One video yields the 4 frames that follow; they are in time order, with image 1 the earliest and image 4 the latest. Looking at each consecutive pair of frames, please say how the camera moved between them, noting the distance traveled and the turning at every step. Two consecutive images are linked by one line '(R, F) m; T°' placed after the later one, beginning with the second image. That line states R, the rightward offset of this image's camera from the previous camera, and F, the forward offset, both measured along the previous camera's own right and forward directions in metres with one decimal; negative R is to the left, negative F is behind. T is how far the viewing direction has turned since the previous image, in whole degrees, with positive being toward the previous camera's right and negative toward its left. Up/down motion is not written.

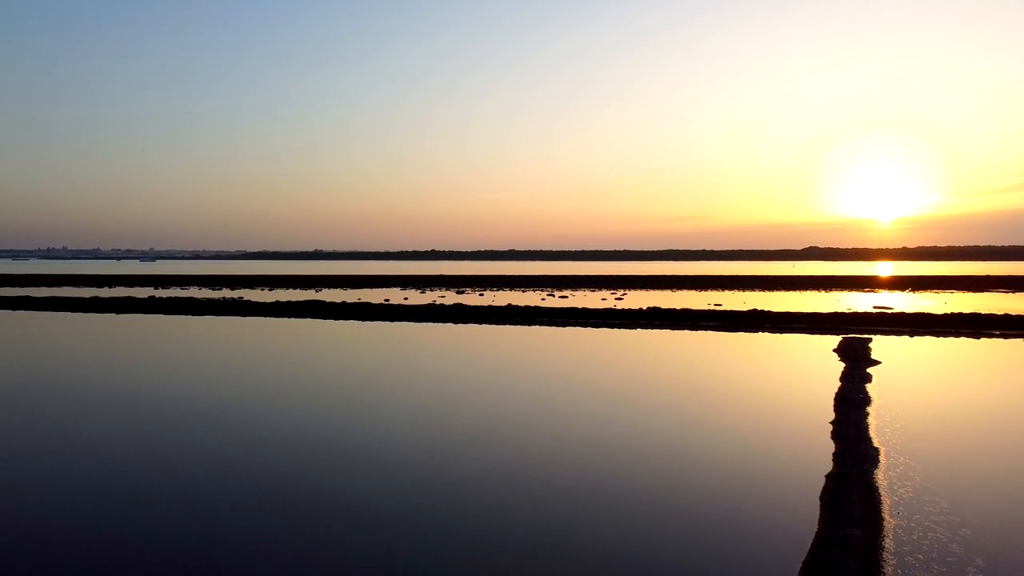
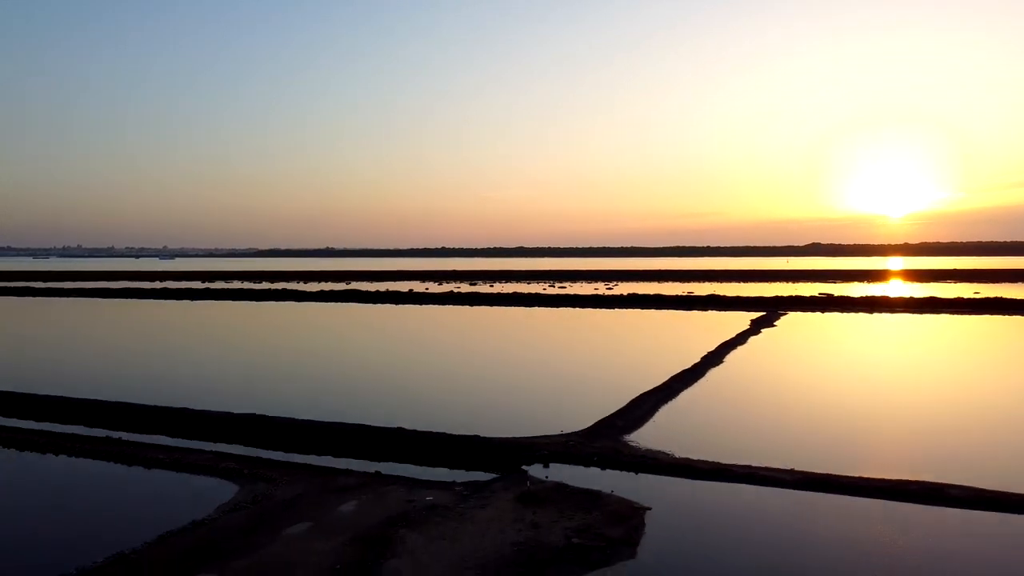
(+0.1, -1.6) m; -1°
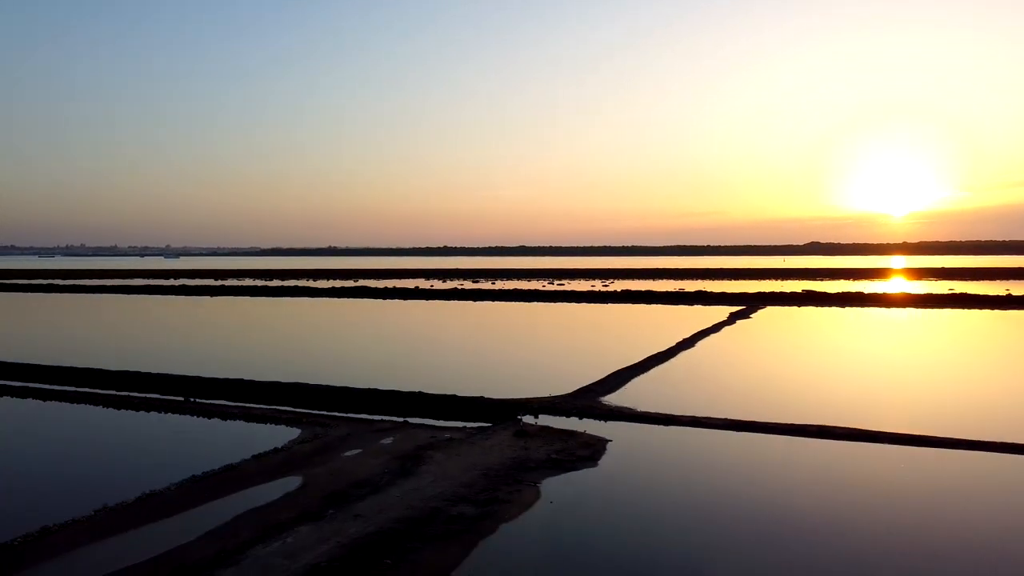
(0.0, -0.5) m; 0°
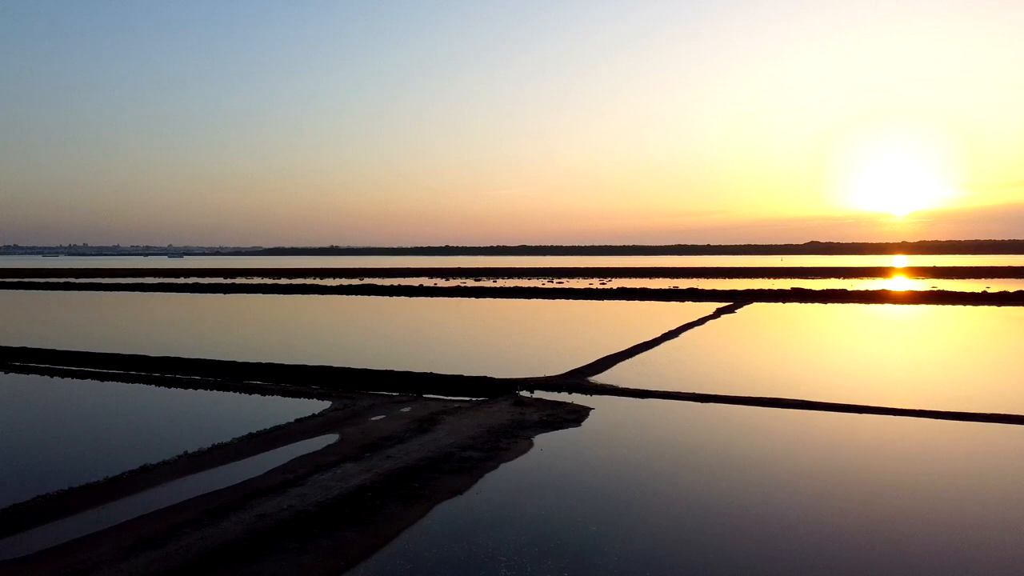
(0.0, -0.4) m; 0°
